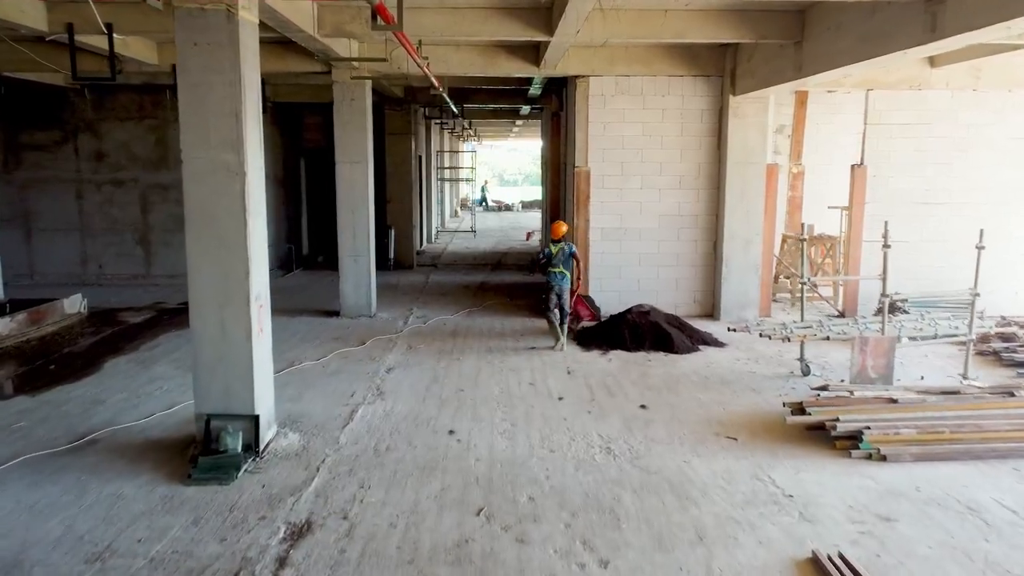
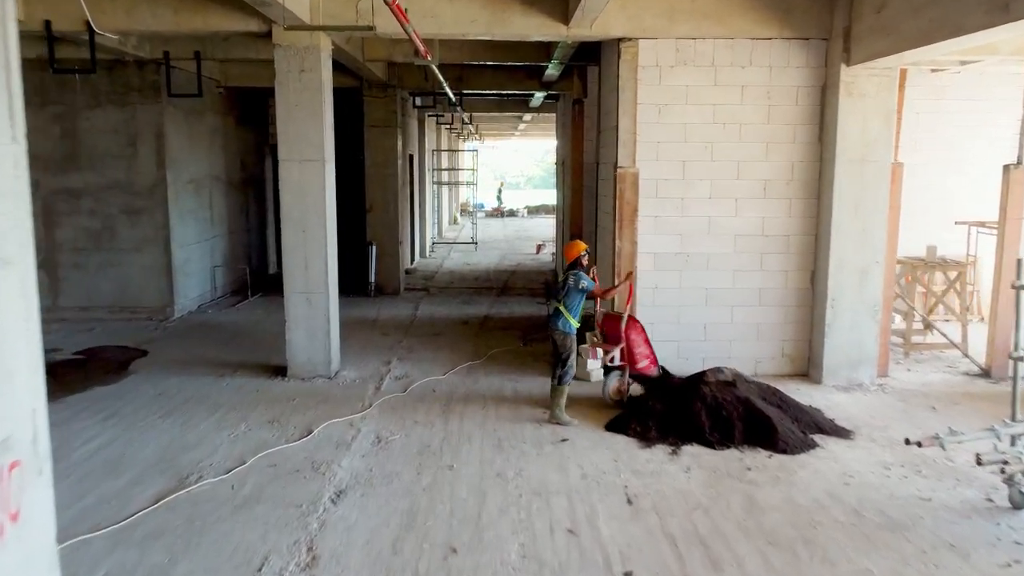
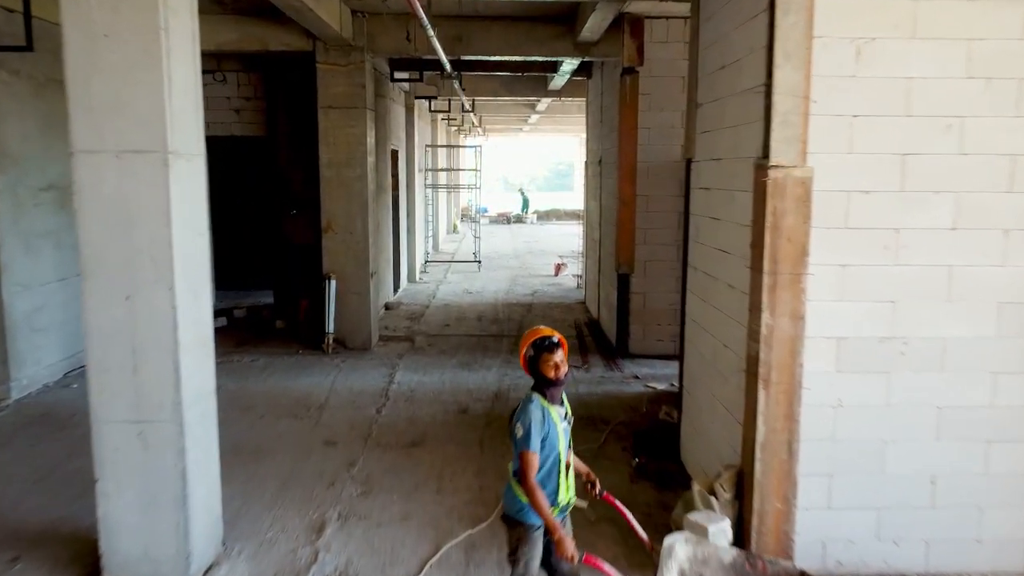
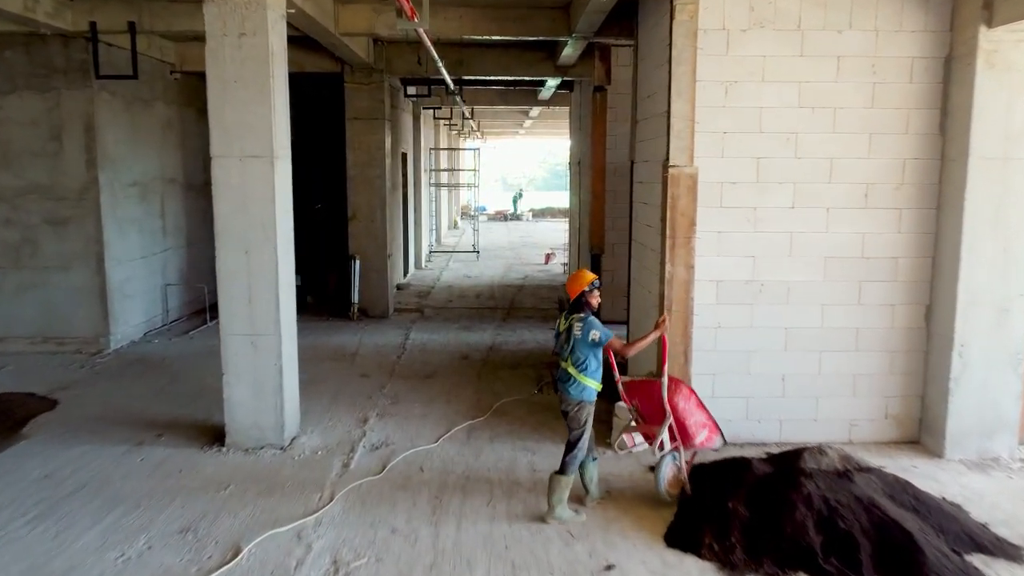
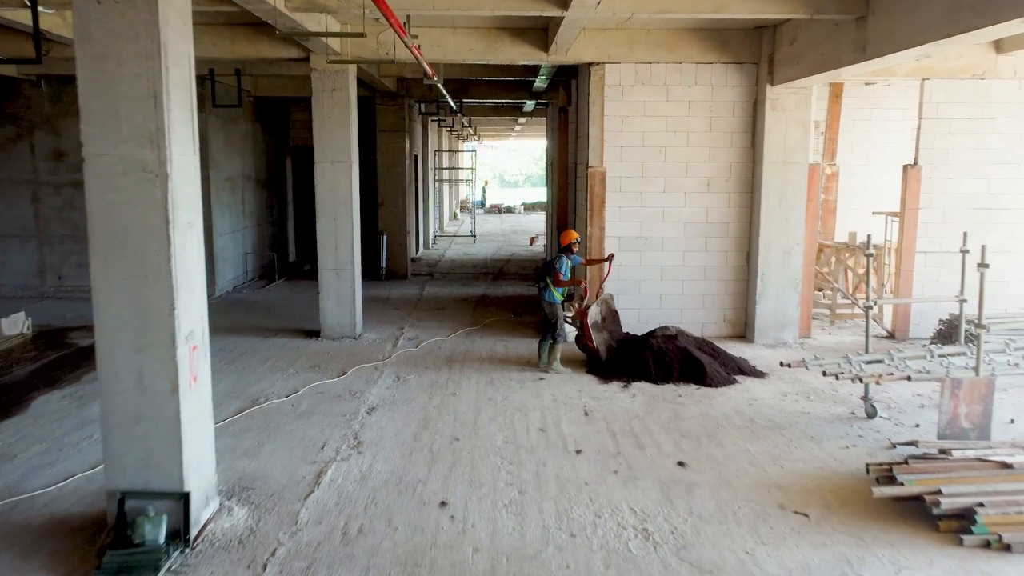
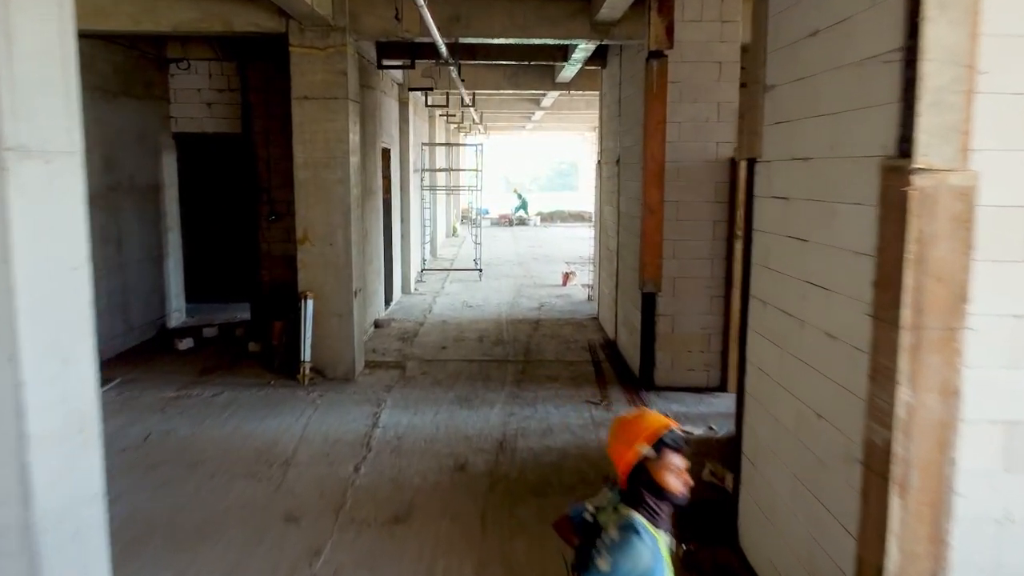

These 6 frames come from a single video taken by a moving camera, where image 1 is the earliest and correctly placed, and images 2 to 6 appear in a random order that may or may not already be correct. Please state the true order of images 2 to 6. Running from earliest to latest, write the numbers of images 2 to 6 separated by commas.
5, 2, 4, 3, 6
